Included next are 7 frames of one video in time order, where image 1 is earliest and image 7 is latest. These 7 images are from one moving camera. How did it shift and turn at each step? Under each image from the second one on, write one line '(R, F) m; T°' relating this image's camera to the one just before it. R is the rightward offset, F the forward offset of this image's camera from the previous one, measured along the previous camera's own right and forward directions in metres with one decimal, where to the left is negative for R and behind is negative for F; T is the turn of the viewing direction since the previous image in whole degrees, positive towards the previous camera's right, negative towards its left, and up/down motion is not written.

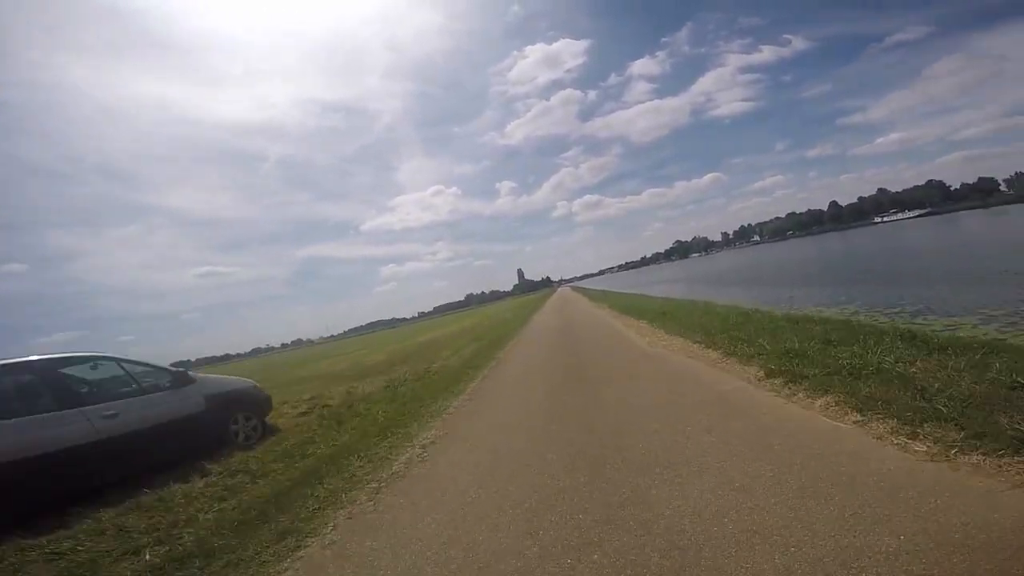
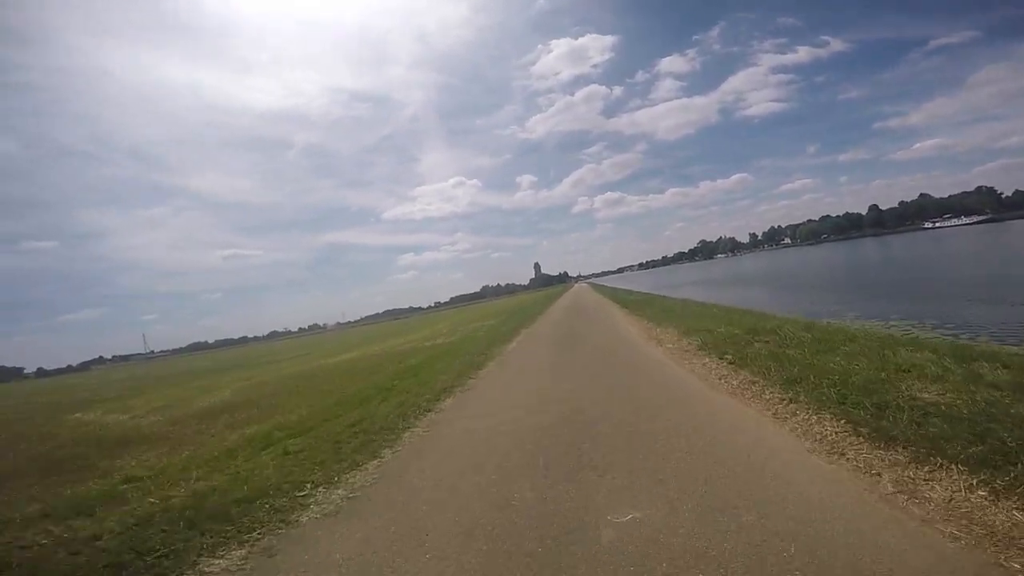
(+0.5, +4.7) m; -2°
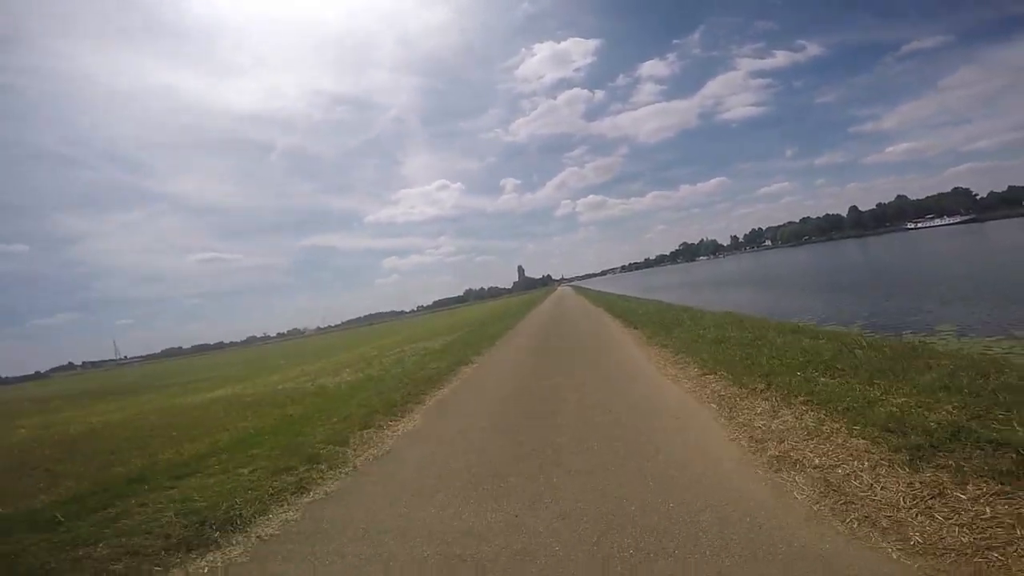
(+0.2, +1.5) m; +2°
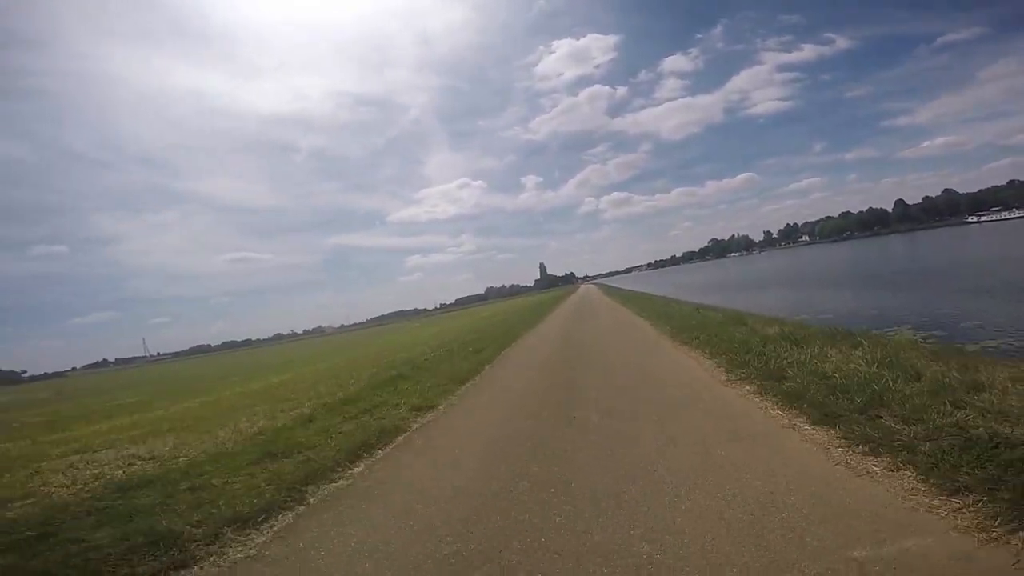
(0.0, +2.1) m; -2°
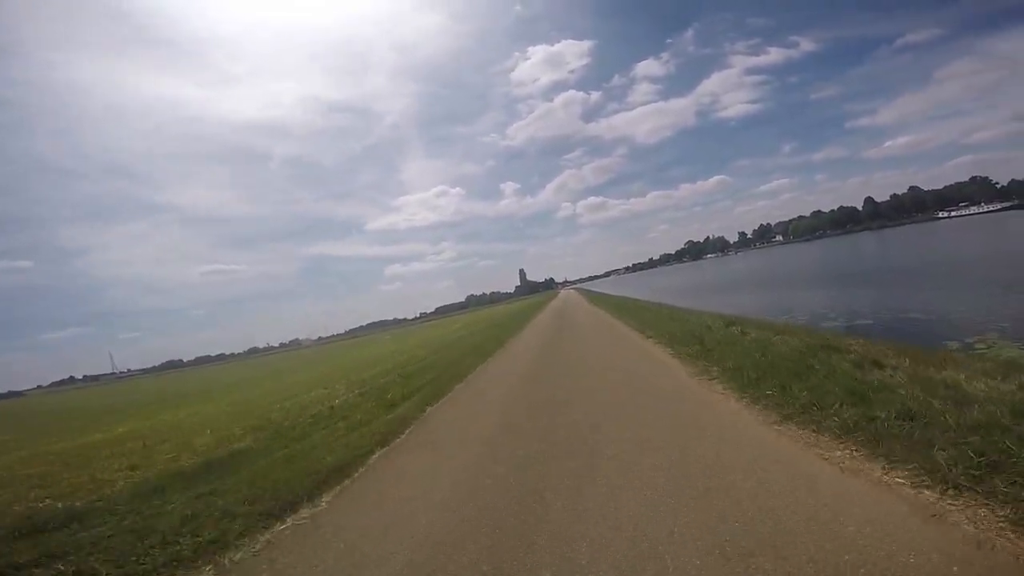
(0.0, +0.2) m; +2°
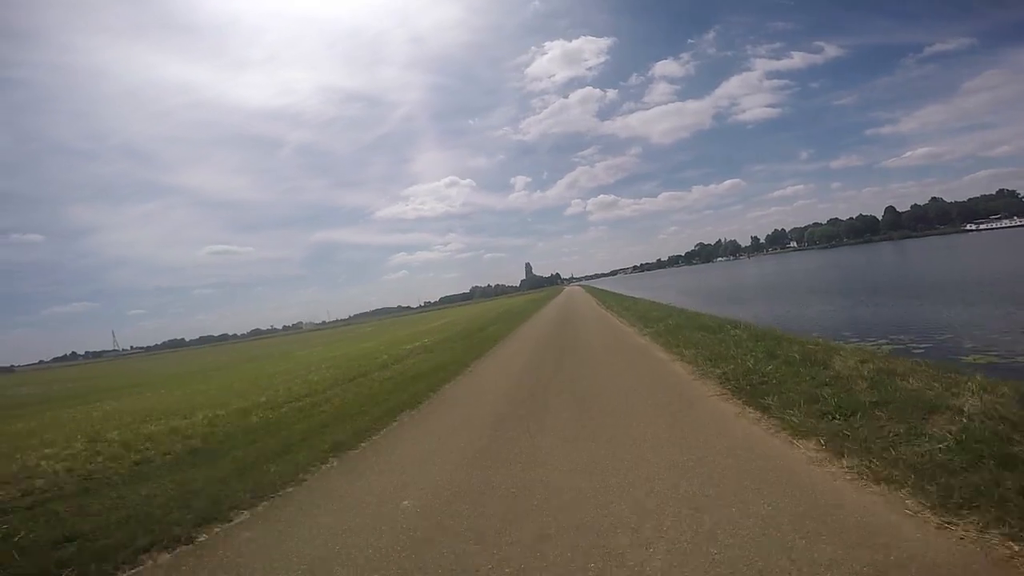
(+0.2, +2.1) m; -1°
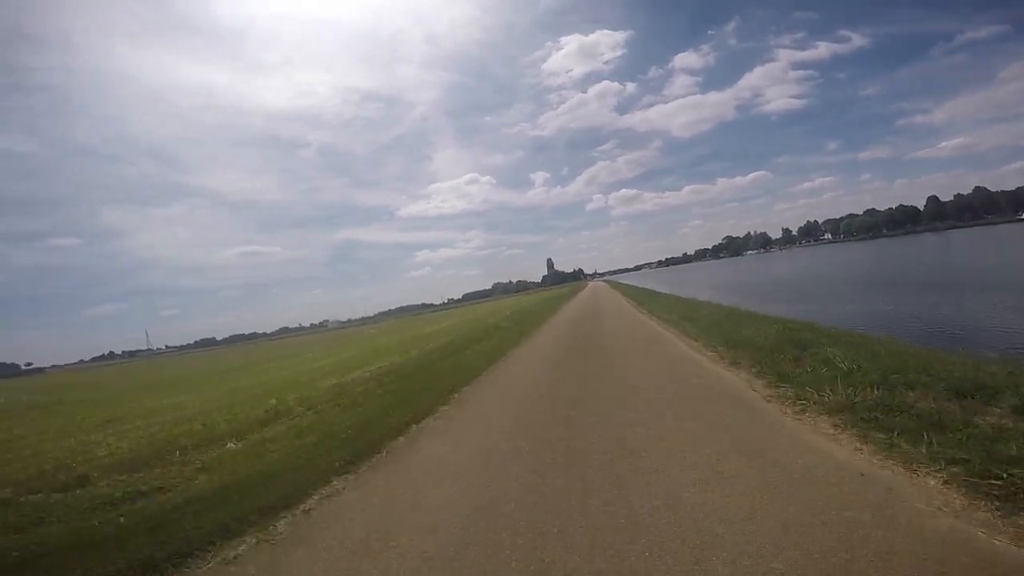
(0.0, +1.9) m; -2°
